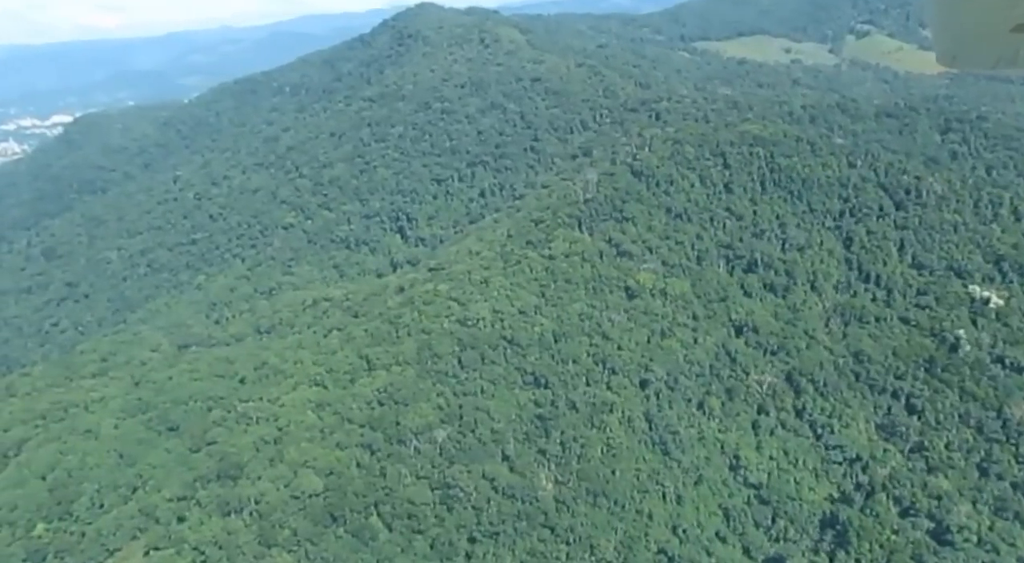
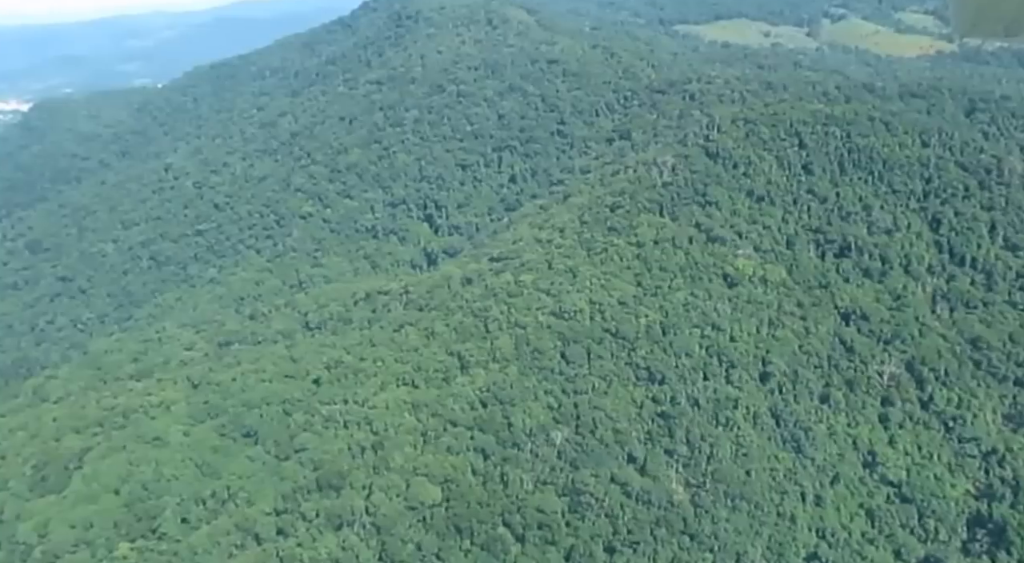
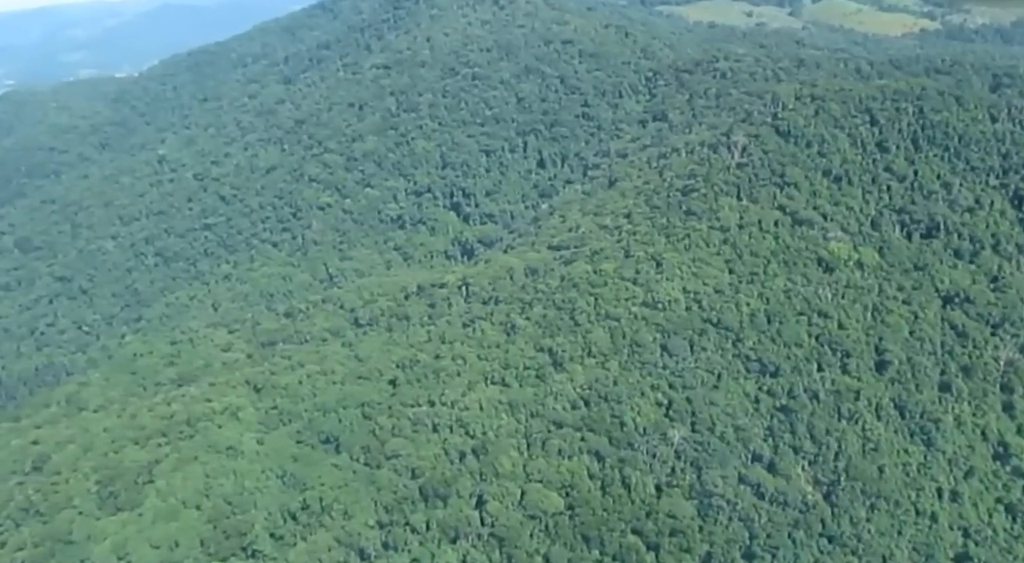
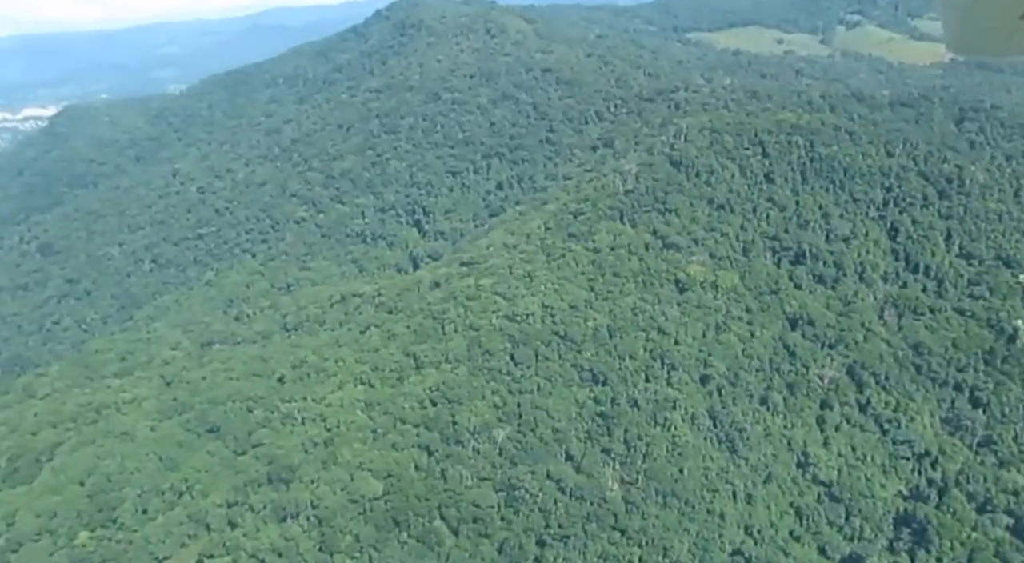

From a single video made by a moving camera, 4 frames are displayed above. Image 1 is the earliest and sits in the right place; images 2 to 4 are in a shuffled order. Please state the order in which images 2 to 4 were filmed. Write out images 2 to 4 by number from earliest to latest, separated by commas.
4, 2, 3
